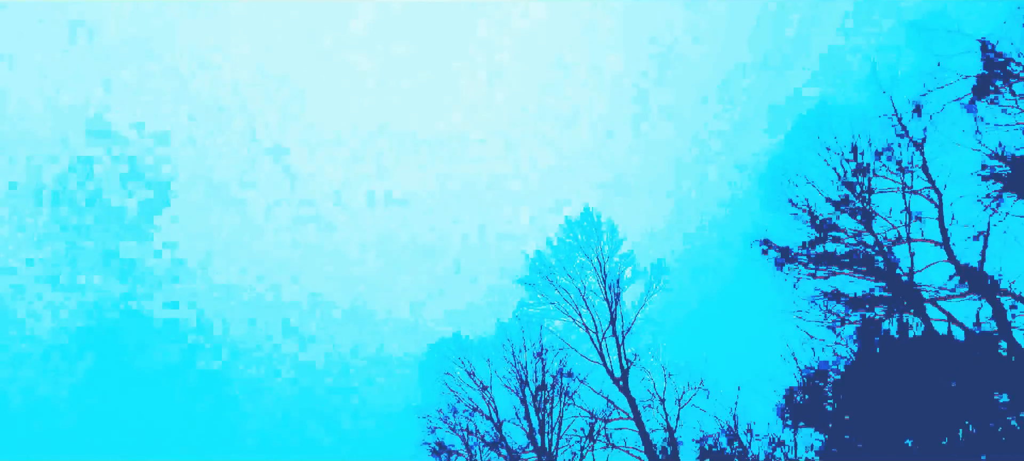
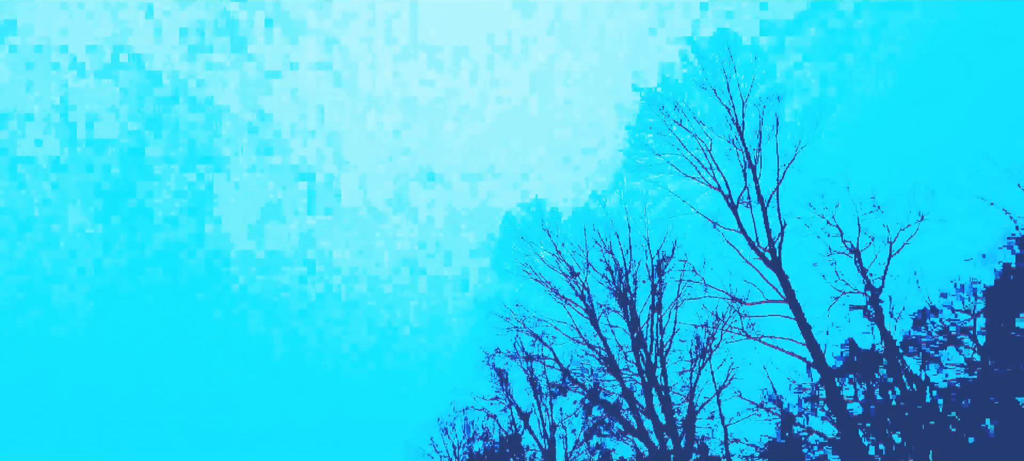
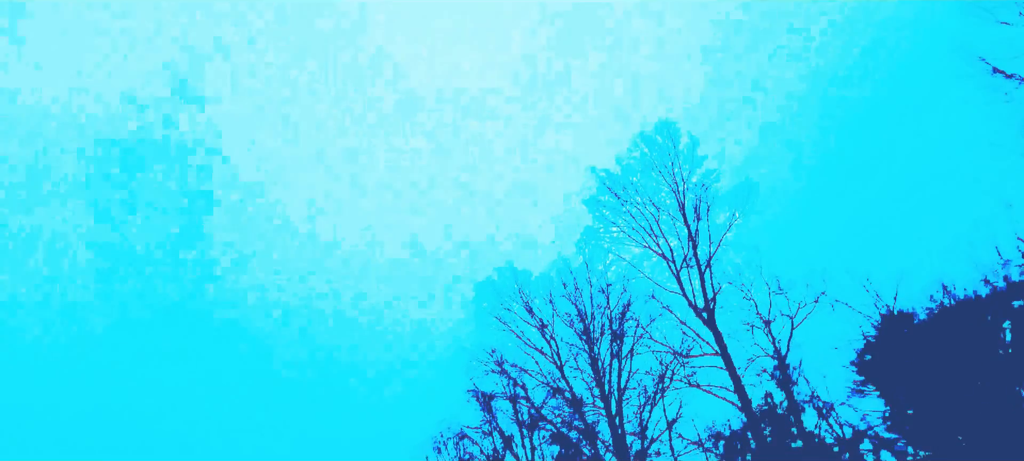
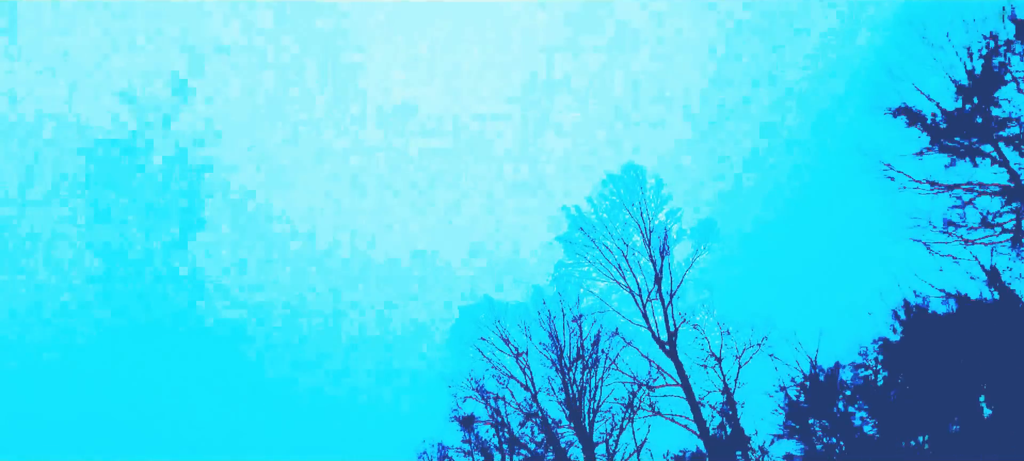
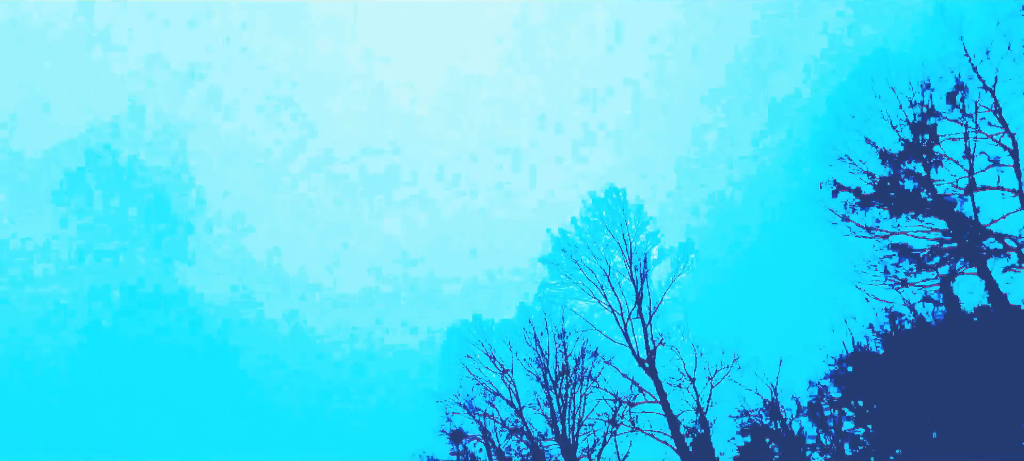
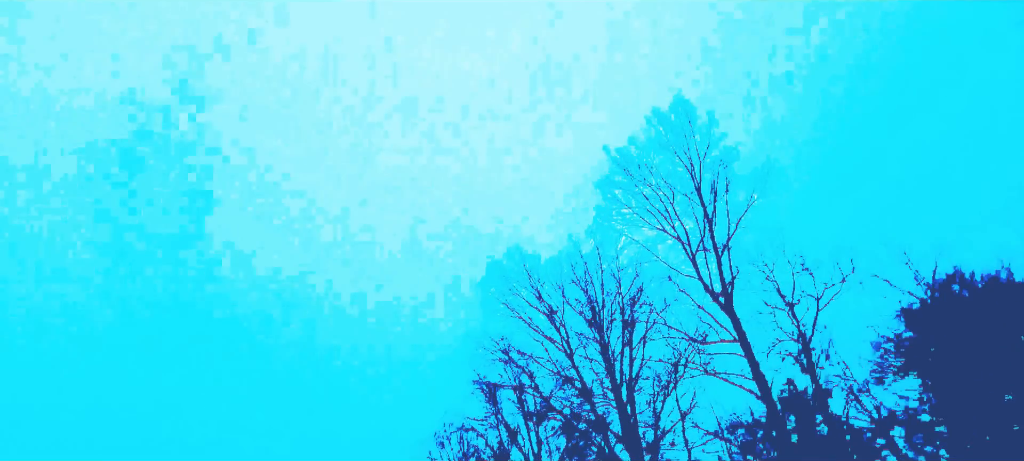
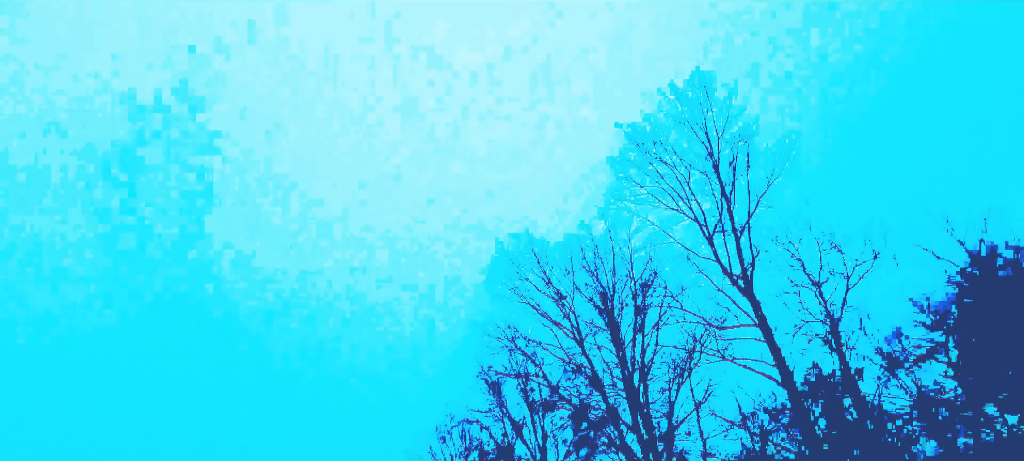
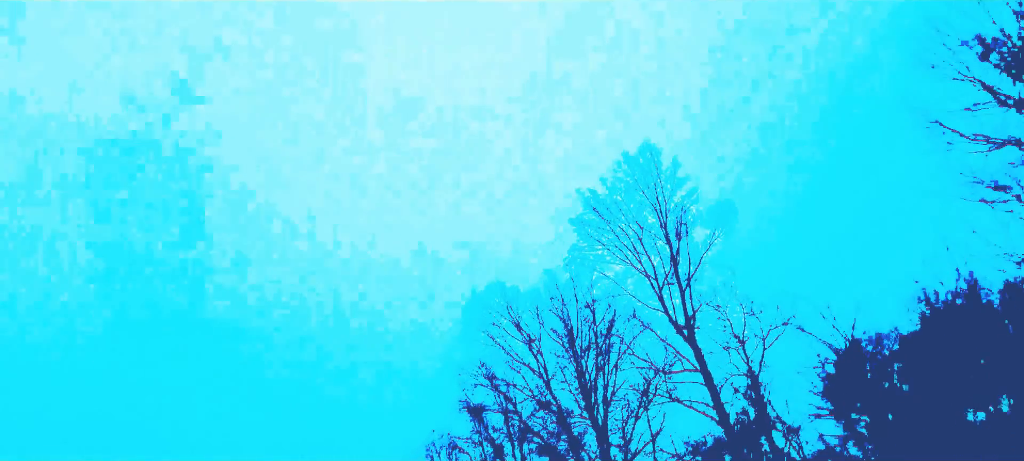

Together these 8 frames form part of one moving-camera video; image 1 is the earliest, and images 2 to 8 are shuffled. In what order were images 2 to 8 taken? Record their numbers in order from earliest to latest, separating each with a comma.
5, 4, 8, 3, 6, 7, 2
